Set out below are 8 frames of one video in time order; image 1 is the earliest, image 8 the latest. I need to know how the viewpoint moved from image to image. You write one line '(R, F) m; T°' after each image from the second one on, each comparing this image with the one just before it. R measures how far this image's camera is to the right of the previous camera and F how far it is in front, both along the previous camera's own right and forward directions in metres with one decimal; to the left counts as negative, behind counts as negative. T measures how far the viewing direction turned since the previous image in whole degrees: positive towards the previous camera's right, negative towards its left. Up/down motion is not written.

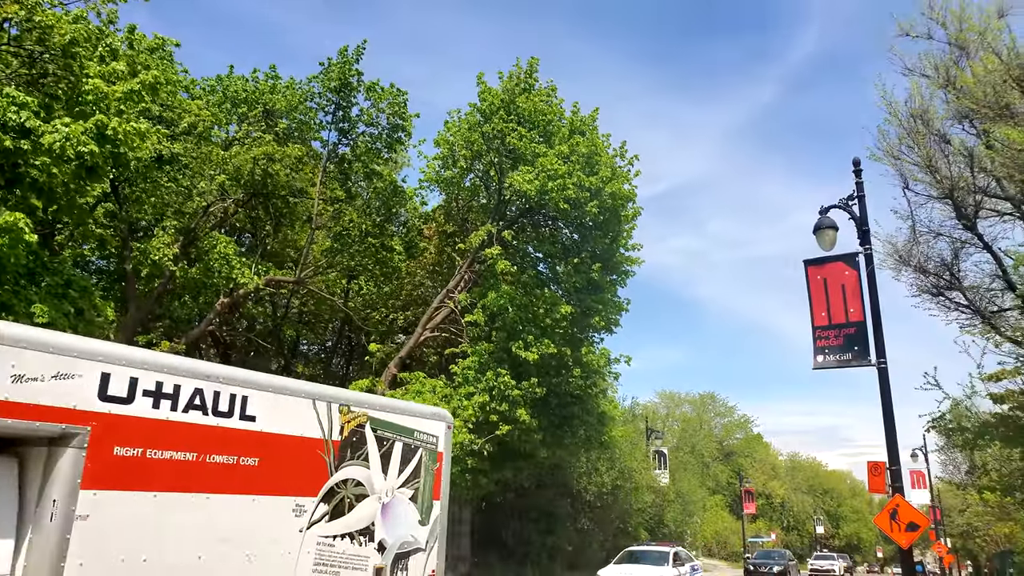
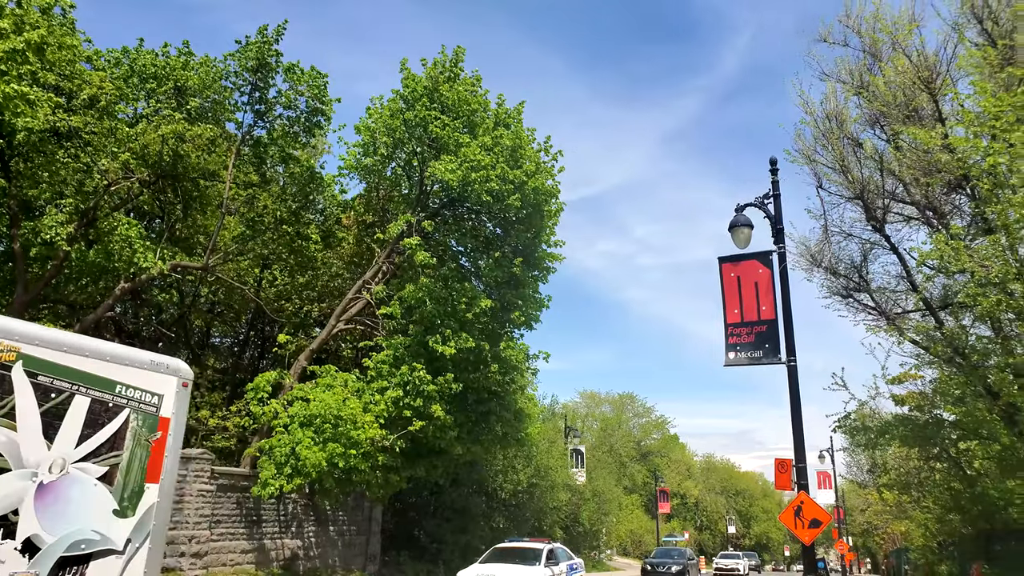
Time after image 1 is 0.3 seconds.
(+0.2, +0.4) m; +5°
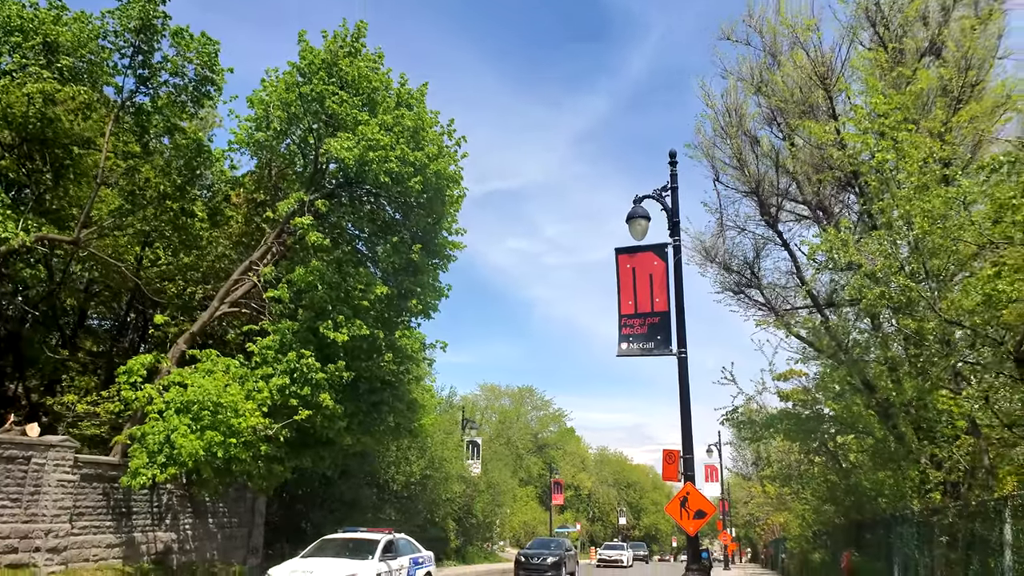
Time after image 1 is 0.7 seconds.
(+0.2, +0.4) m; +7°
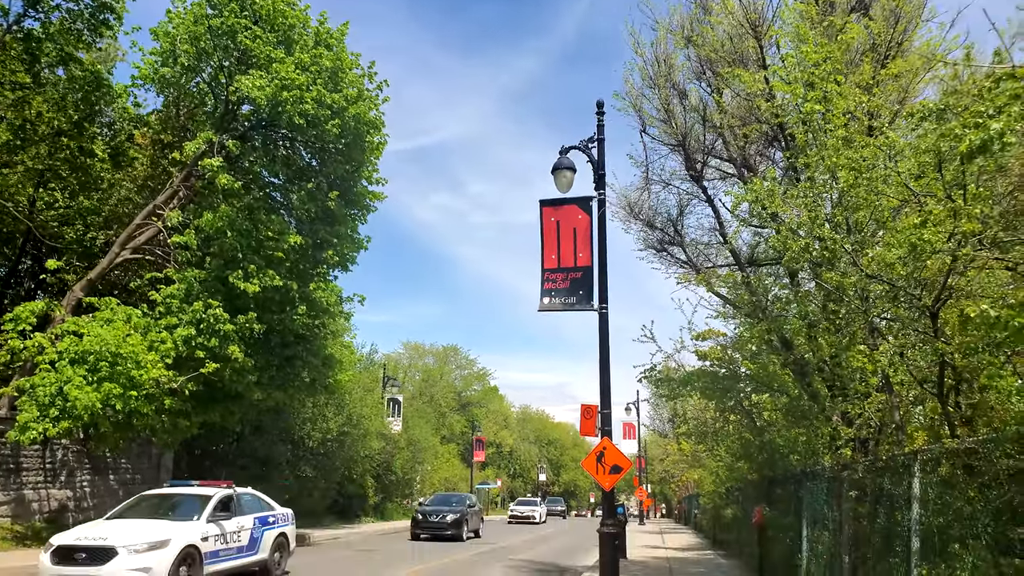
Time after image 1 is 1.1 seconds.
(+0.1, +0.5) m; +5°
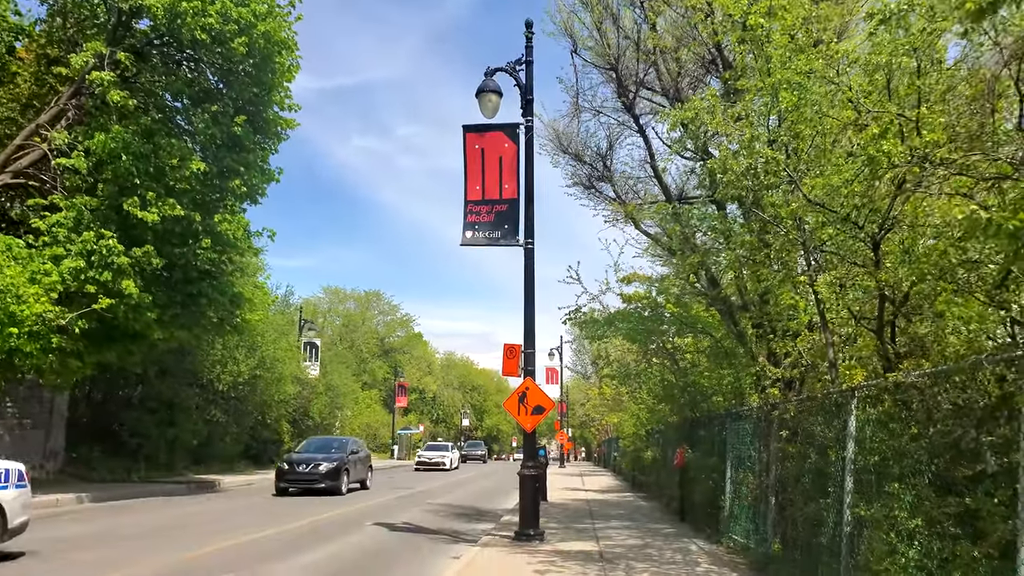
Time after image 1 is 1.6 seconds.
(+0.1, +0.8) m; +5°
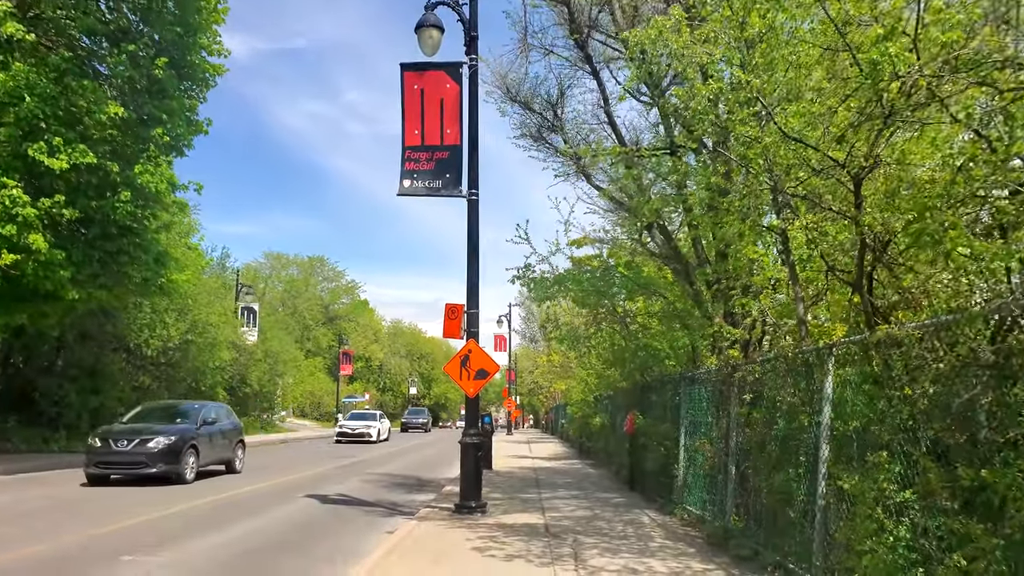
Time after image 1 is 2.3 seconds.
(+0.1, +0.9) m; +4°
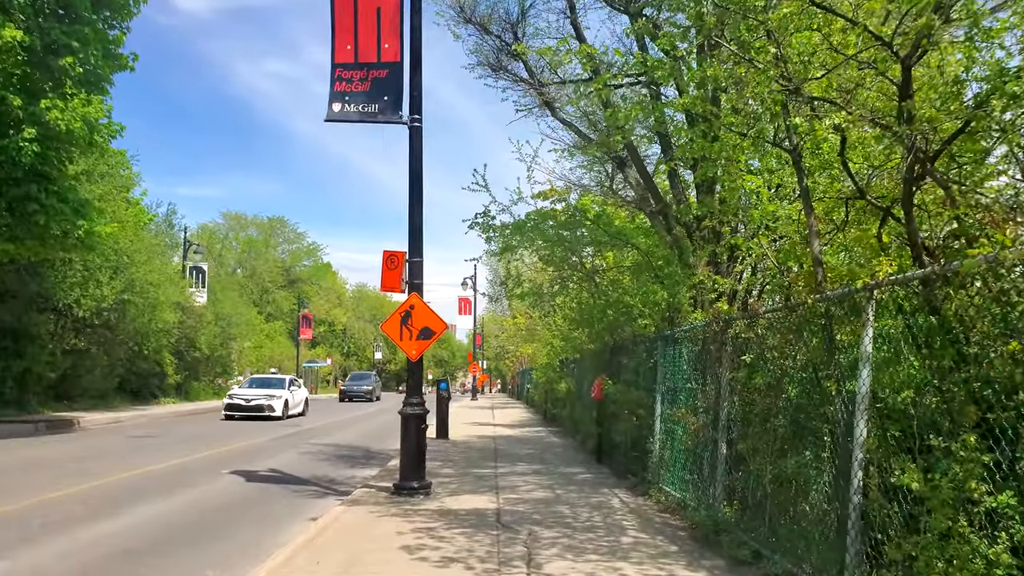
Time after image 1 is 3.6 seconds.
(+0.2, +1.7) m; +2°
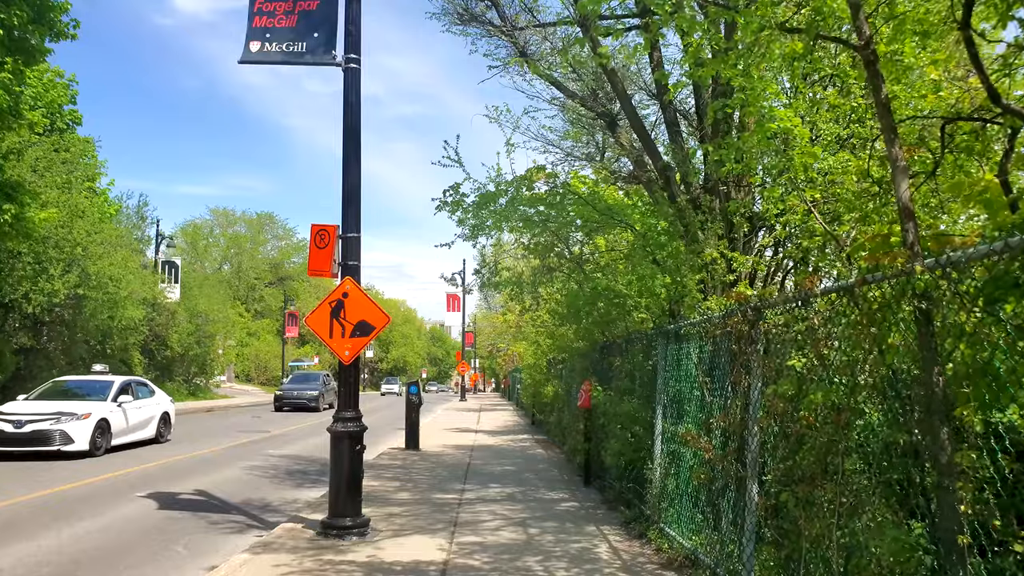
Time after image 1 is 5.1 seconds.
(+0.4, +2.1) m; 0°
